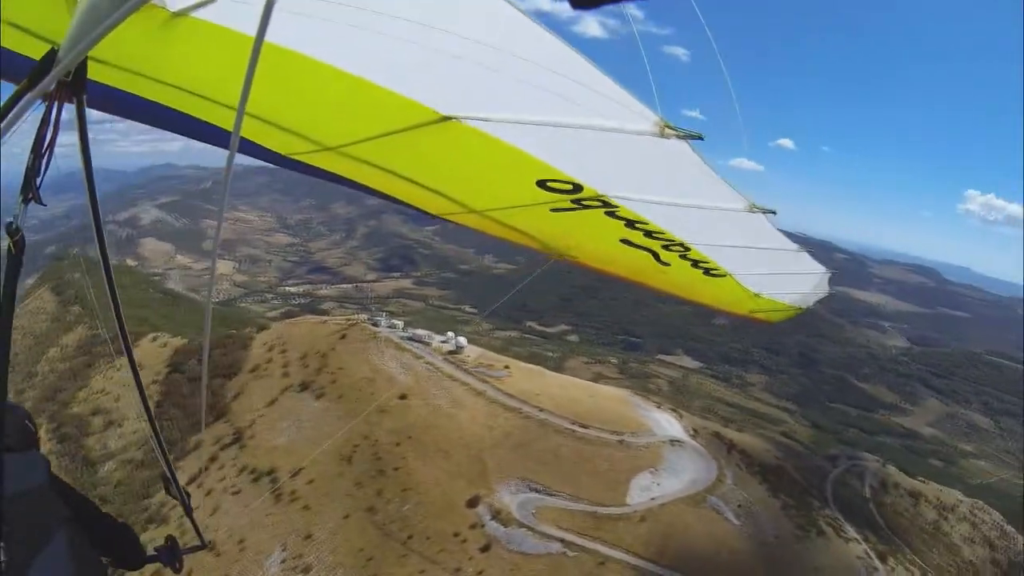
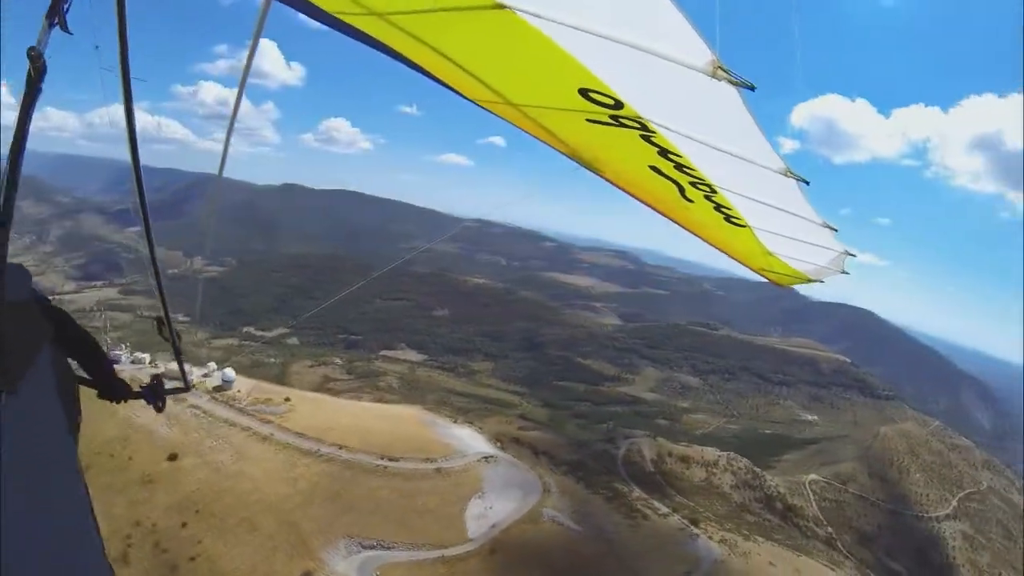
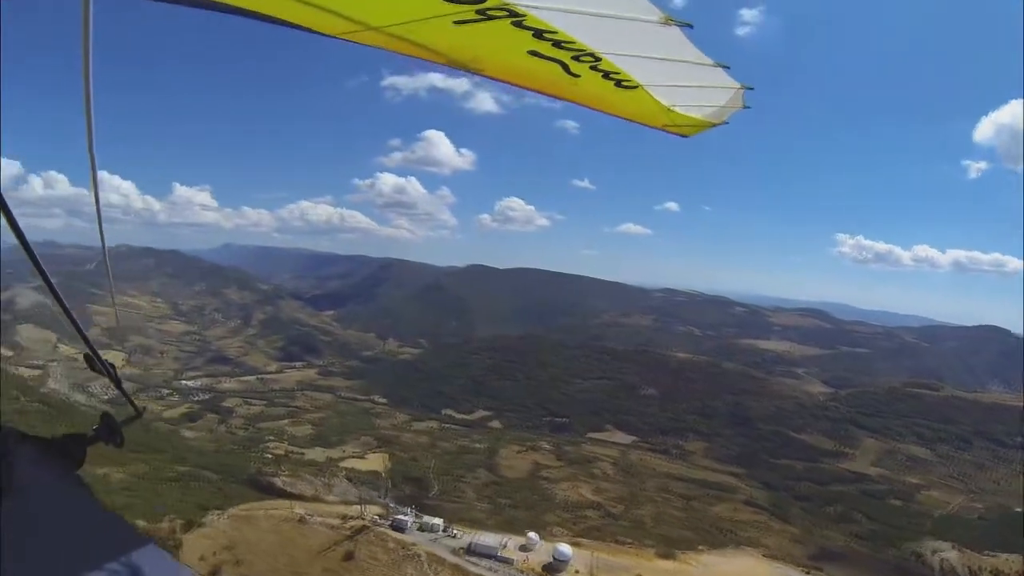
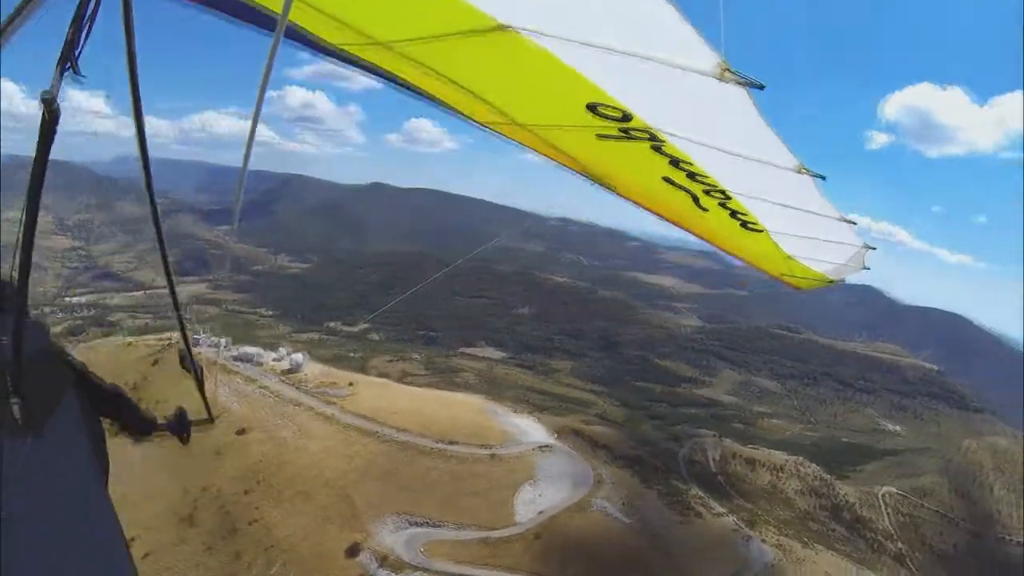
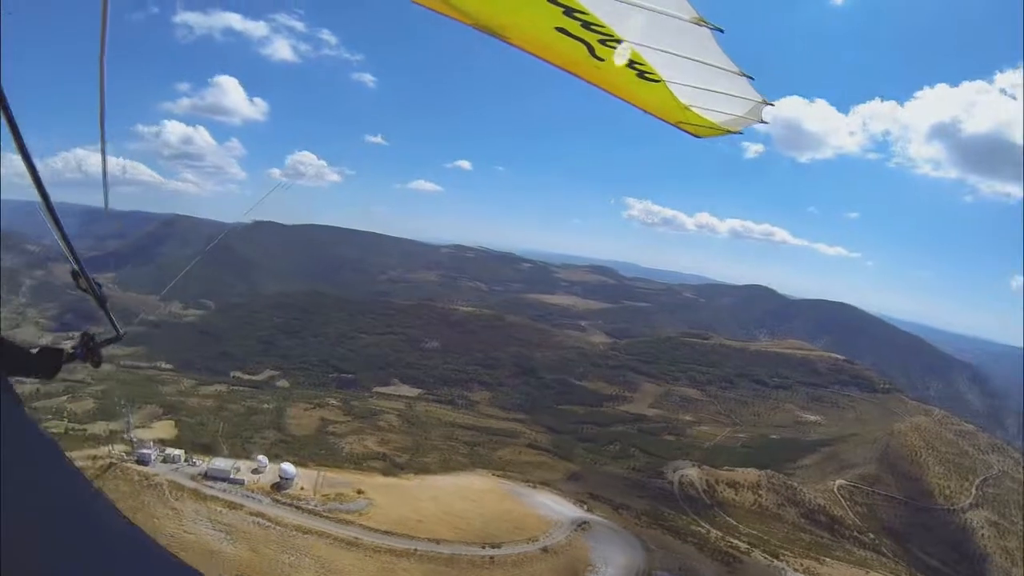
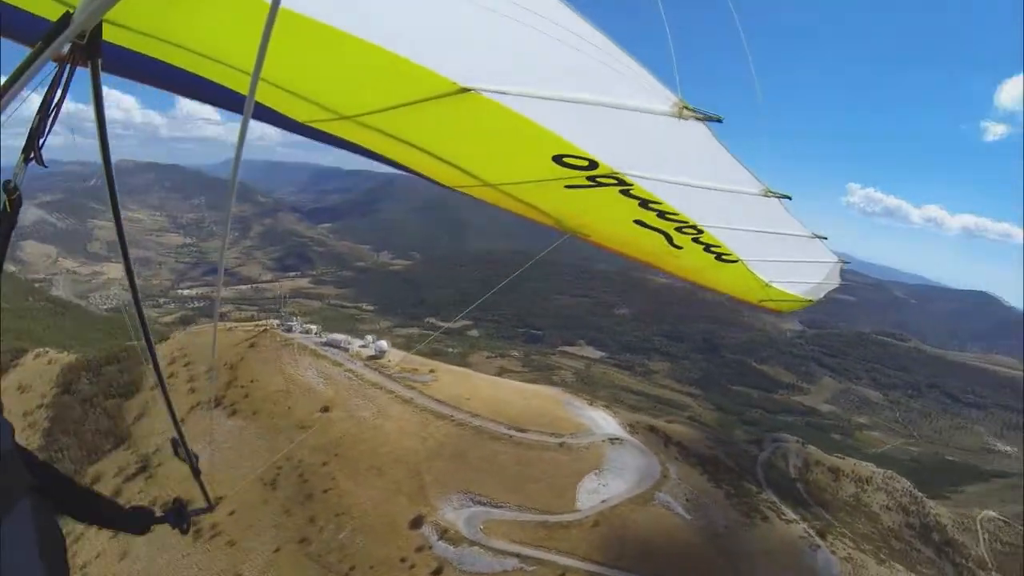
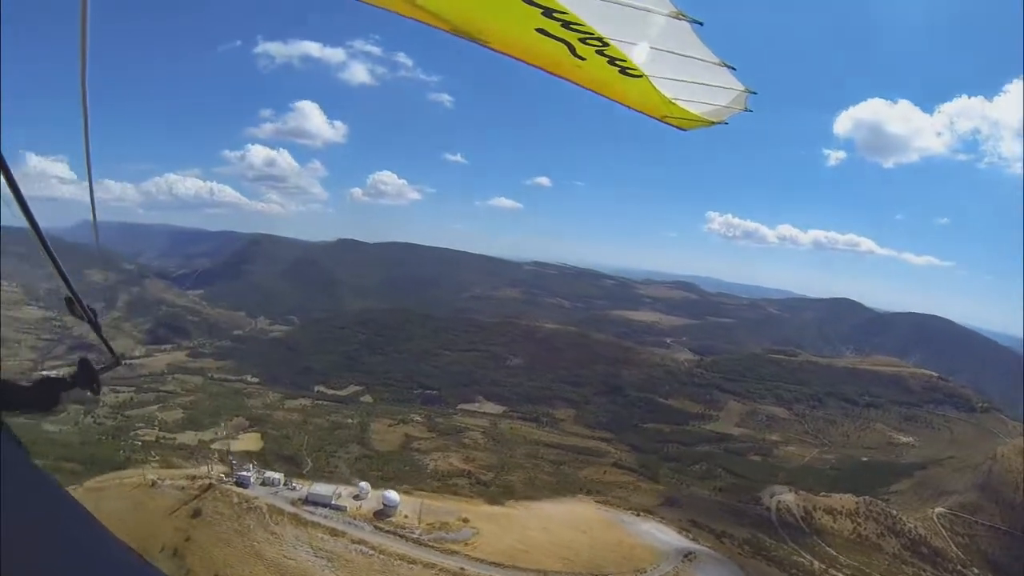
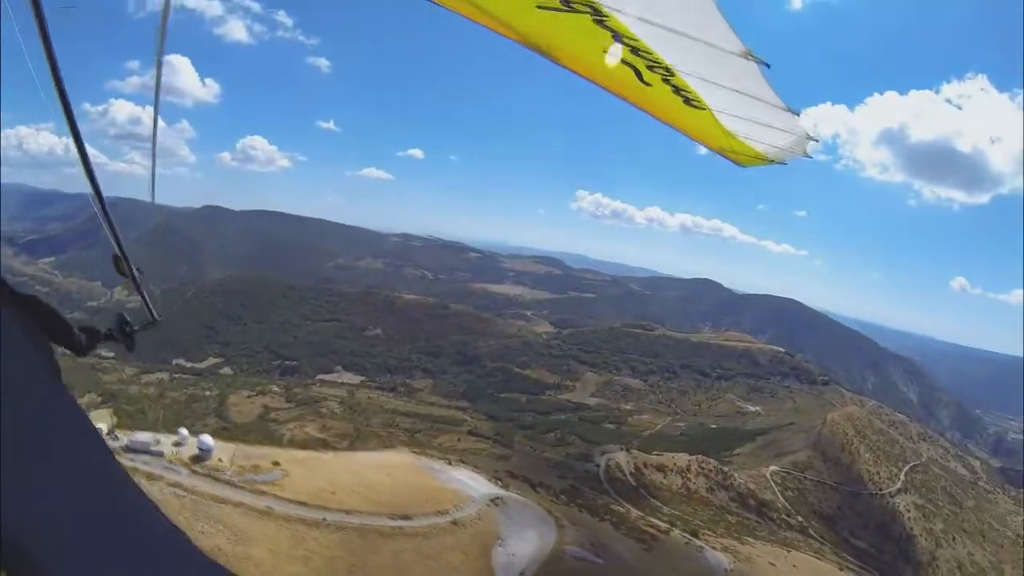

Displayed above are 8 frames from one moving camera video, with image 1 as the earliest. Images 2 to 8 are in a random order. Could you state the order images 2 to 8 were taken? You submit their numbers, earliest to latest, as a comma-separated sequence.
6, 4, 2, 8, 5, 7, 3
